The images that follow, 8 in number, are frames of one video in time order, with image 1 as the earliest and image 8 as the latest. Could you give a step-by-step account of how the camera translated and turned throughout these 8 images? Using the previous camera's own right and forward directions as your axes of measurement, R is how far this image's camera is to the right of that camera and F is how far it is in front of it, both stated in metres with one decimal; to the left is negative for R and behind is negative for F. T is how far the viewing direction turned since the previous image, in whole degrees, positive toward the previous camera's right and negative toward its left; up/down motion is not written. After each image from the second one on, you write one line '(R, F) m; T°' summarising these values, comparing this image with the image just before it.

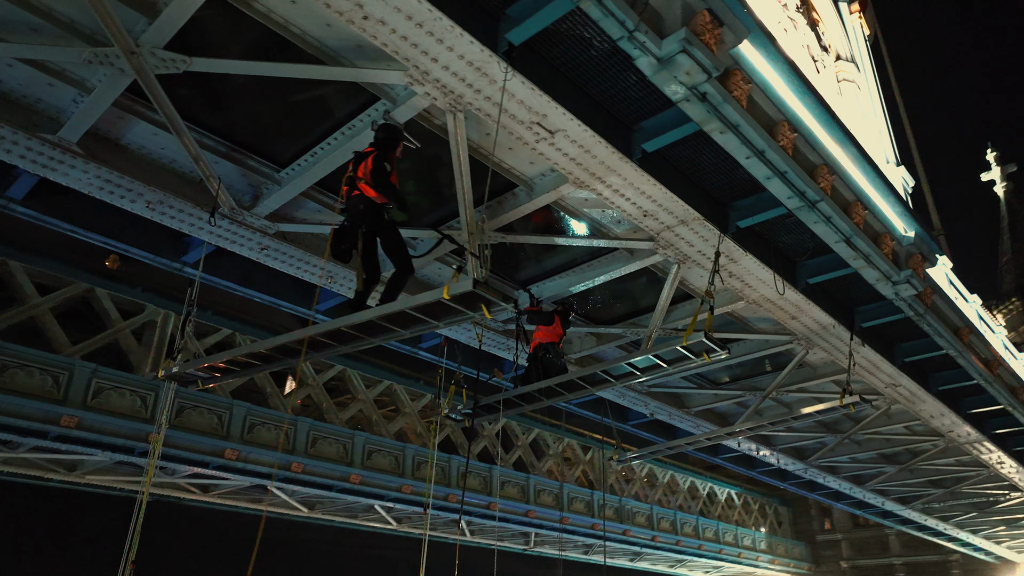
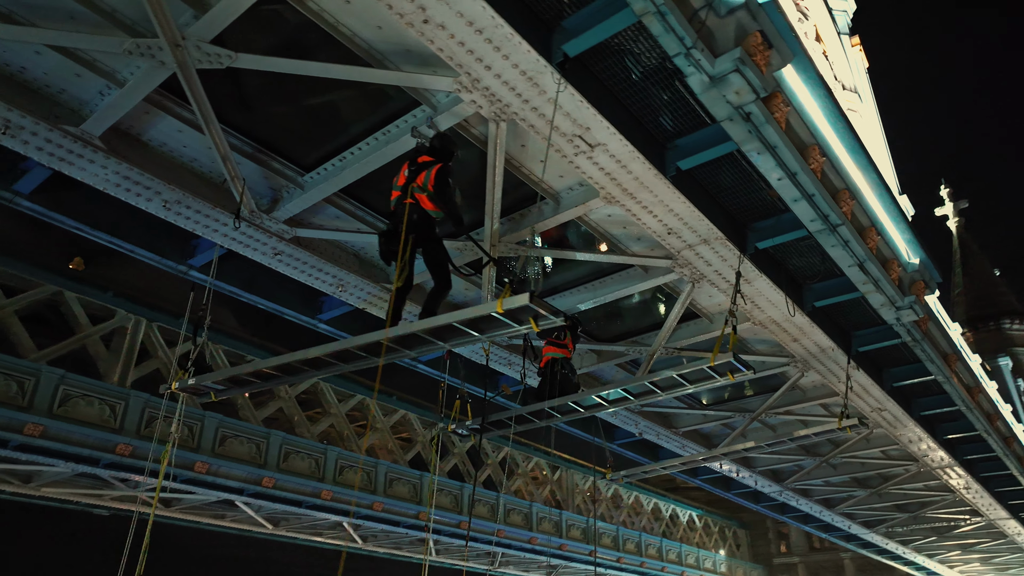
(-0.9, +0.1) m; +3°
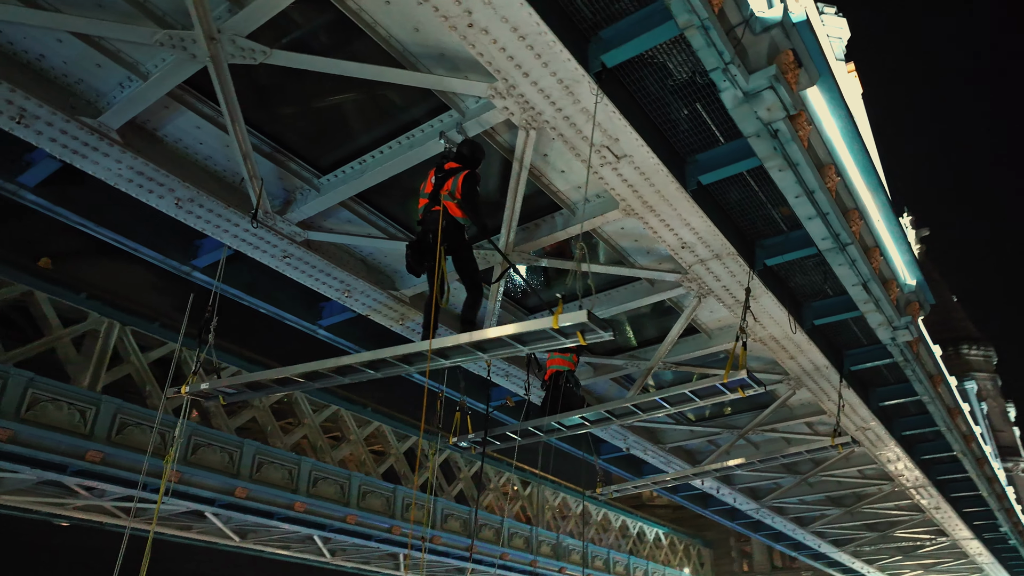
(-0.7, +0.1) m; +3°
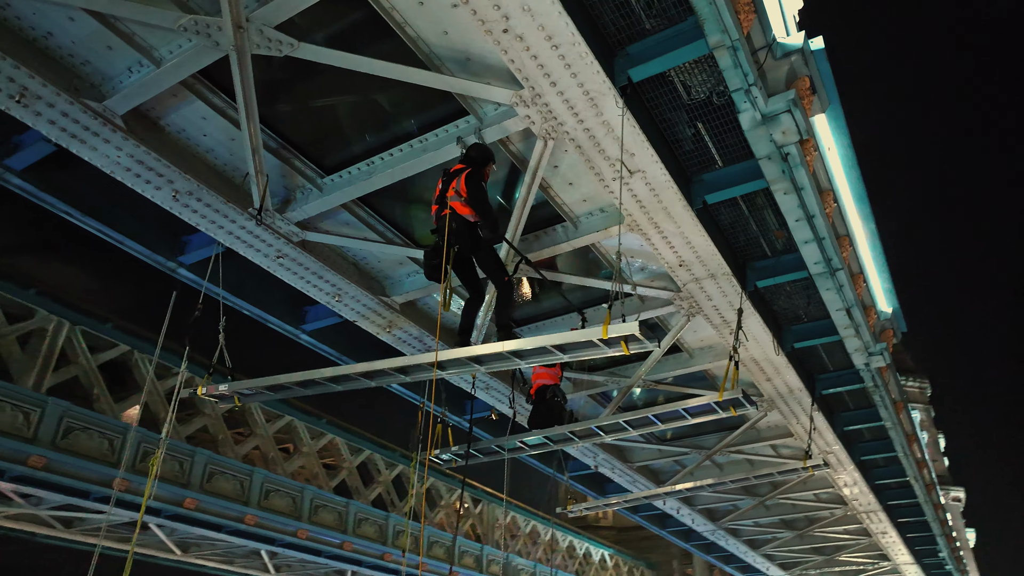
(-0.7, +0.1) m; +4°
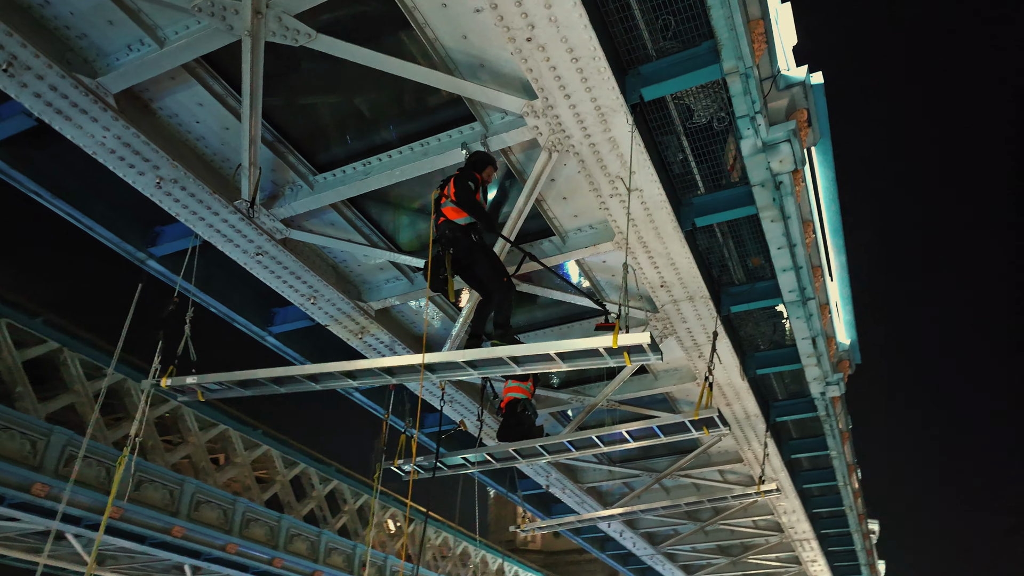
(-0.7, +0.1) m; +5°
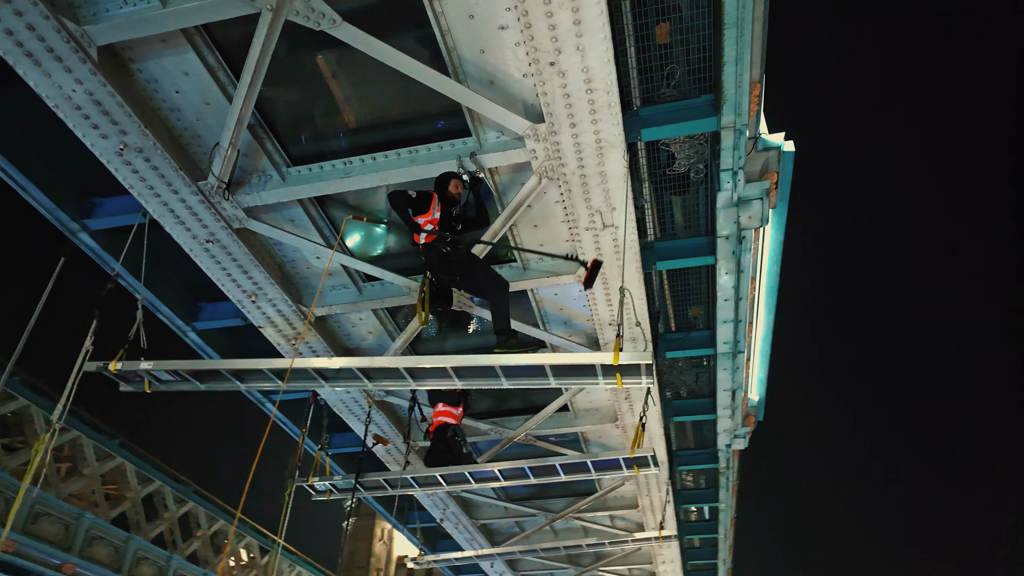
(-1.1, +0.1) m; +10°
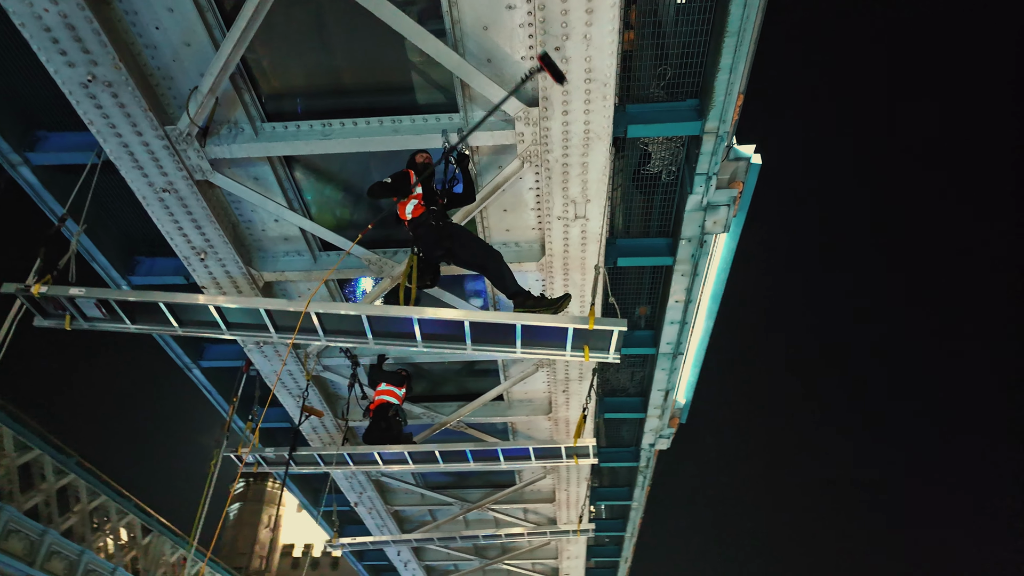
(-0.7, 0.0) m; +7°
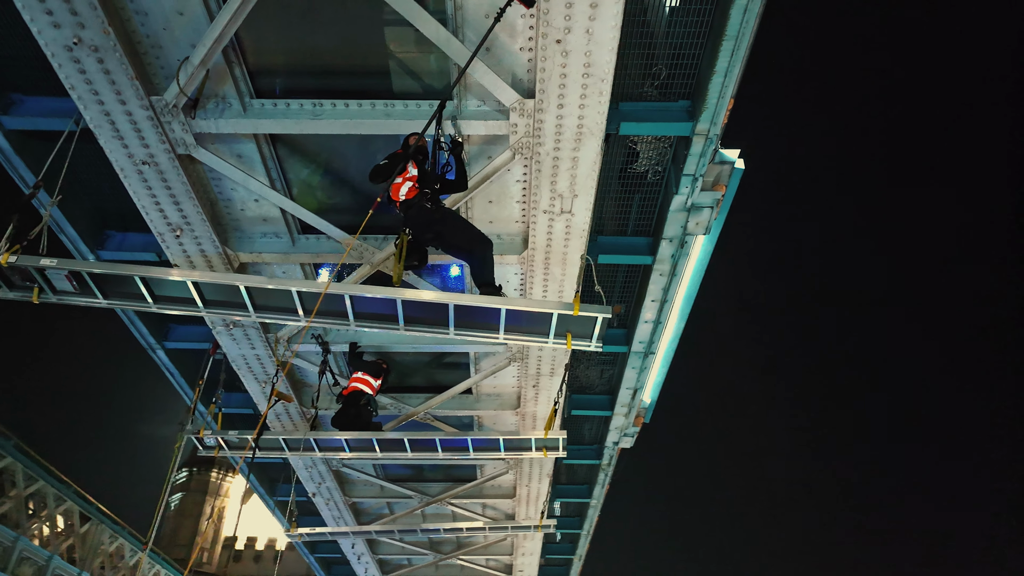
(-0.3, 0.0) m; +4°
